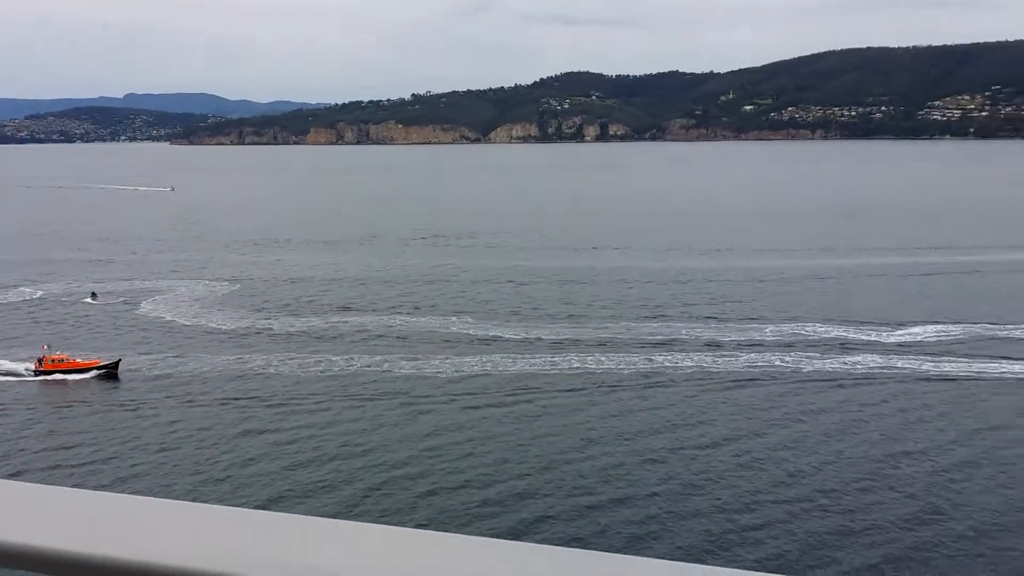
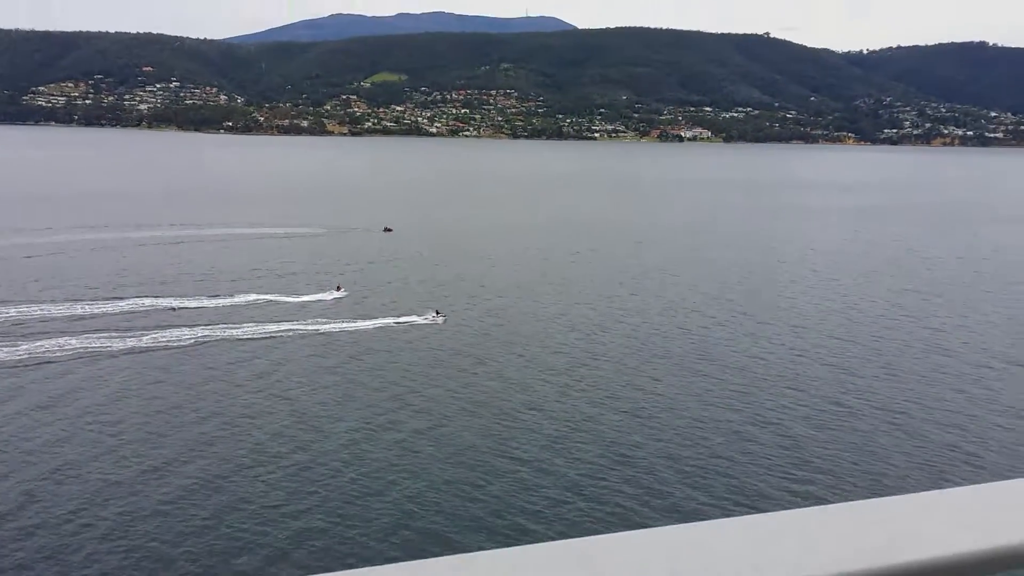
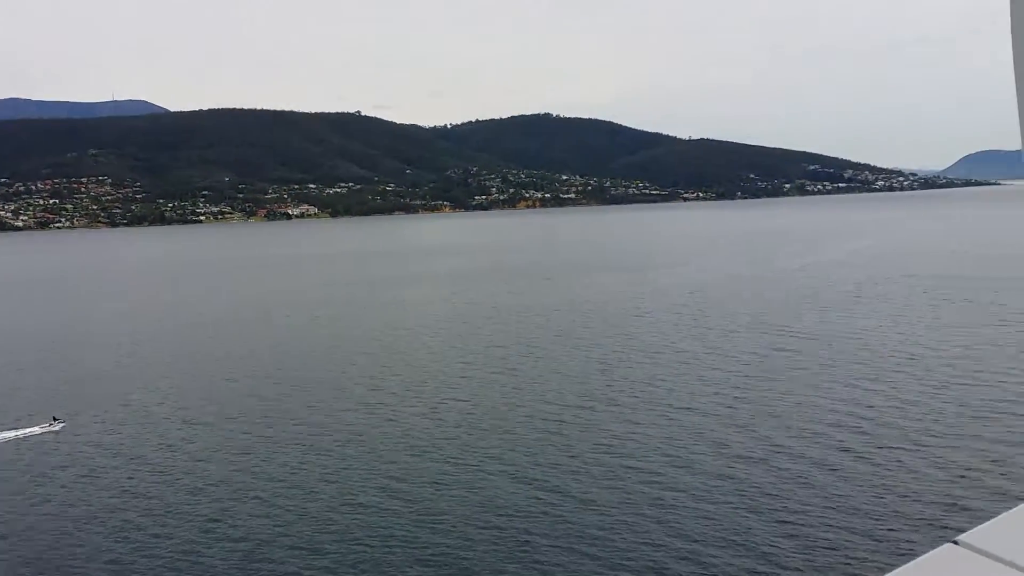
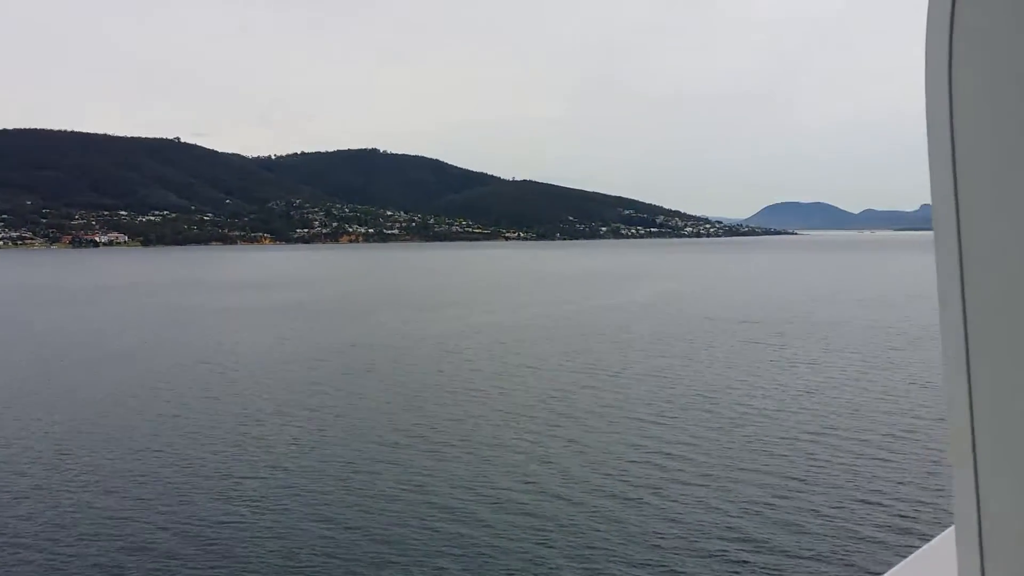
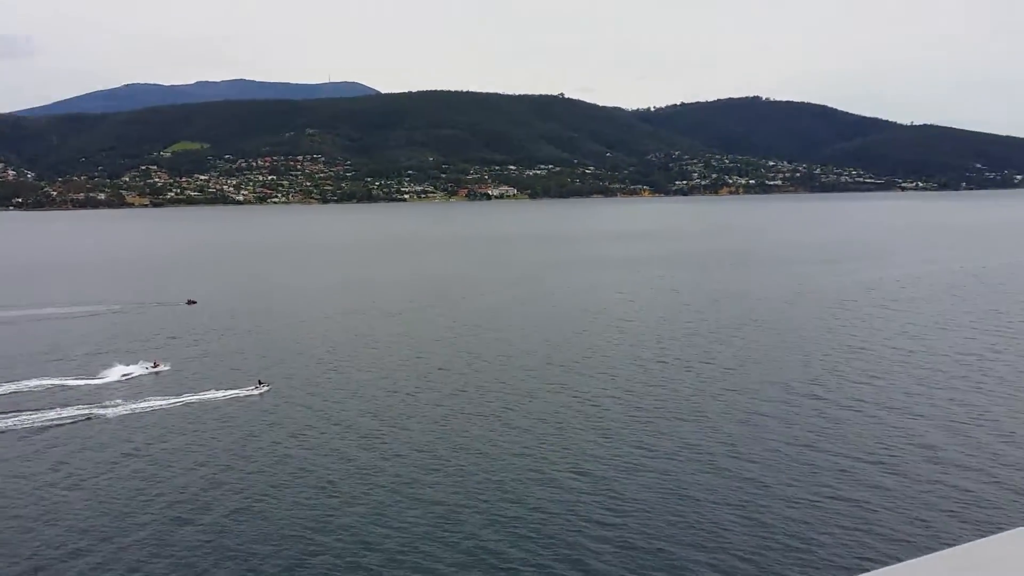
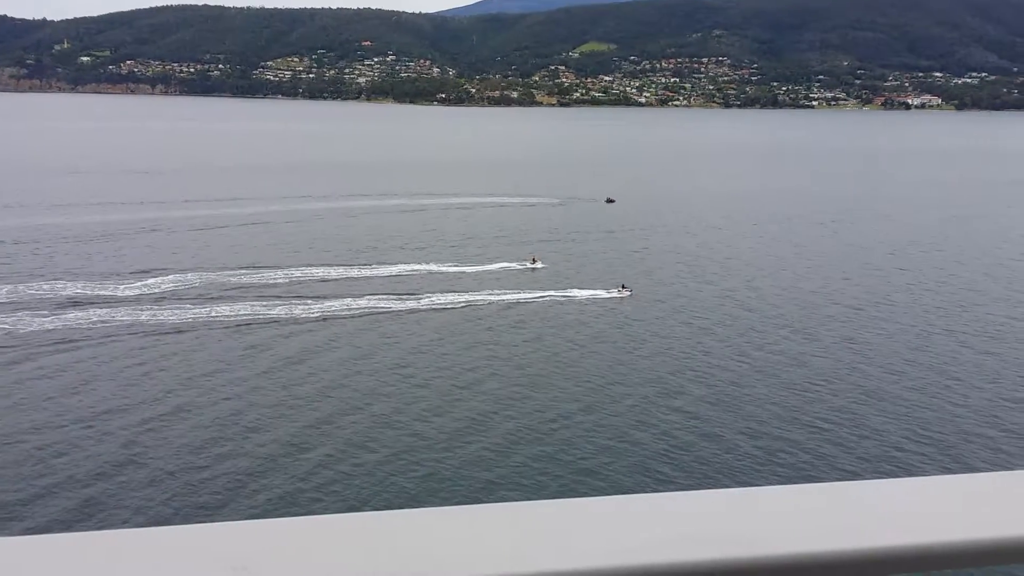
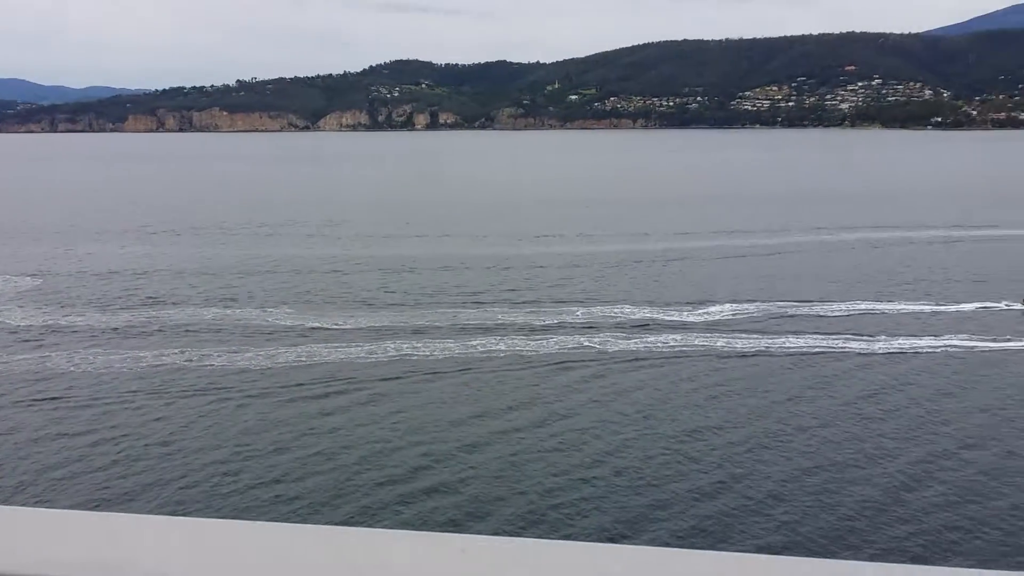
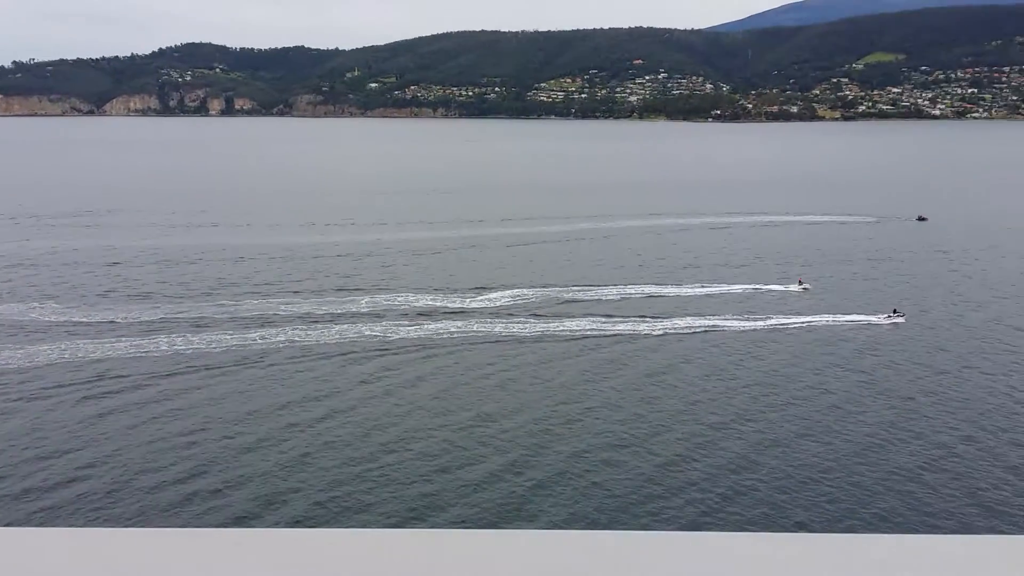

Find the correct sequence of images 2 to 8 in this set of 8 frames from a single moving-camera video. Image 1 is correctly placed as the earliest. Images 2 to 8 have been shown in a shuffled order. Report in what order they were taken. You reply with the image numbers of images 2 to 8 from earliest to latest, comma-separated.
7, 8, 6, 2, 5, 3, 4
